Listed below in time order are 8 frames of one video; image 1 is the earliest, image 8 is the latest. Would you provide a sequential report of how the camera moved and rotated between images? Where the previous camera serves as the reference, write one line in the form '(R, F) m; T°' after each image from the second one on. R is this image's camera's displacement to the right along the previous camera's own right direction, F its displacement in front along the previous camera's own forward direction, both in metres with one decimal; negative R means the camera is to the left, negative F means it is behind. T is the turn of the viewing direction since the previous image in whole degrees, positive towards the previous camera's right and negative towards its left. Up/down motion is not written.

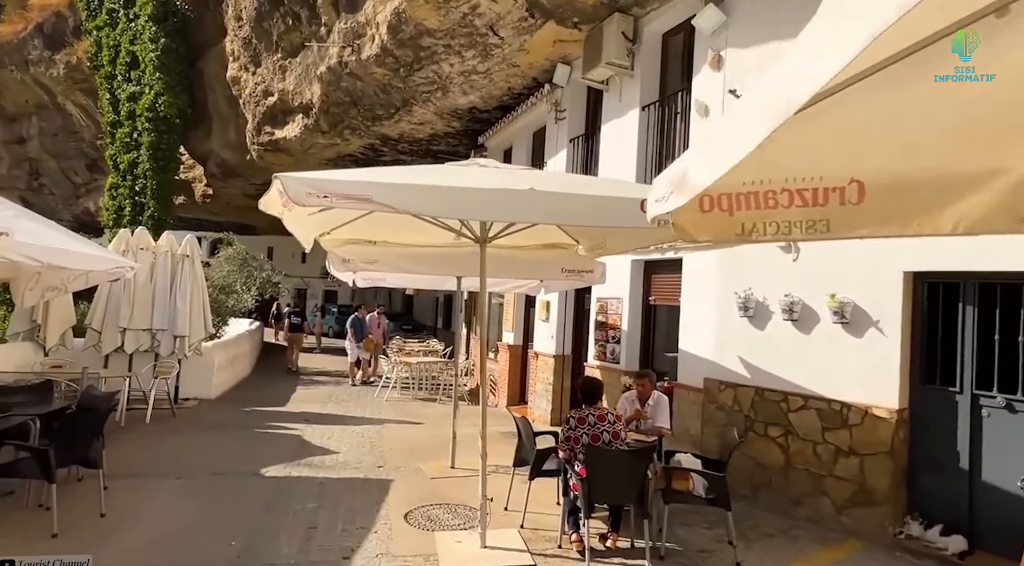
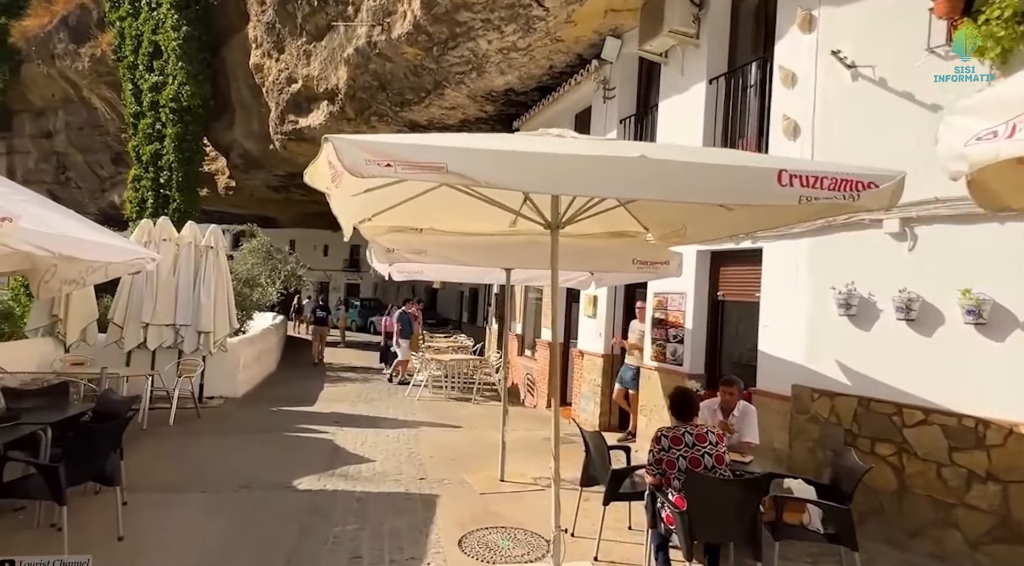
(-0.3, +0.7) m; -2°
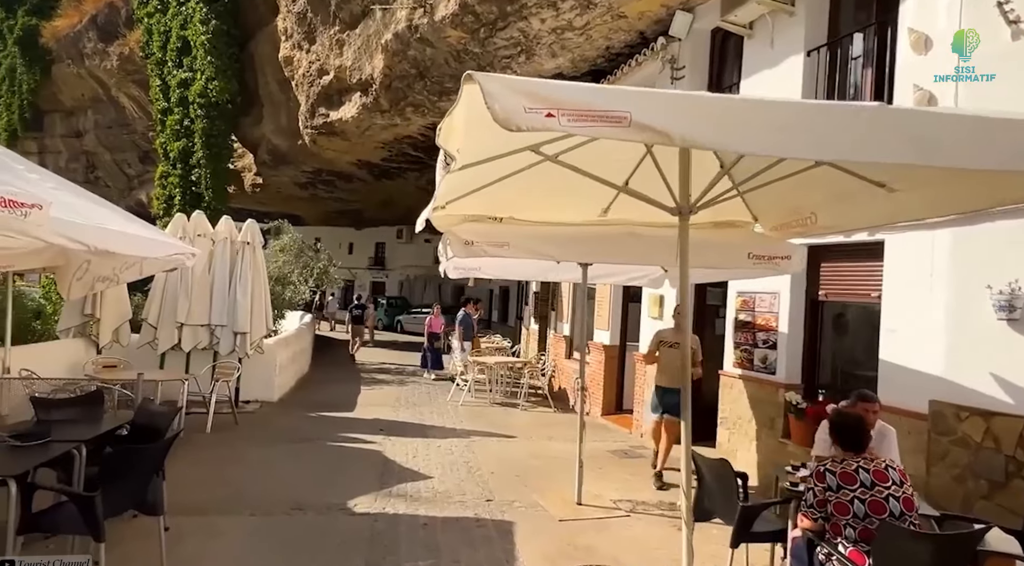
(-0.4, +0.7) m; -2°
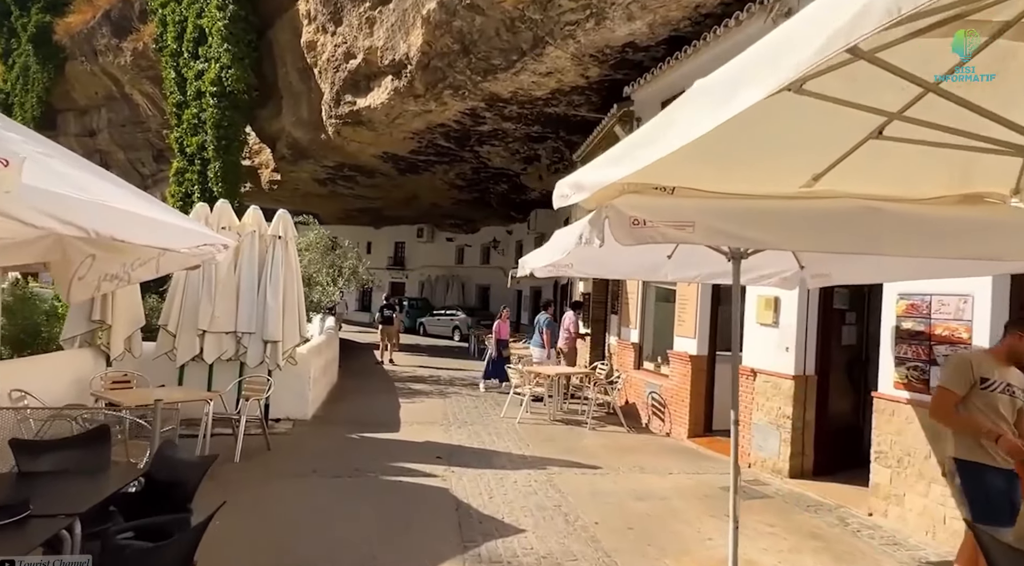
(-0.7, +1.3) m; -1°
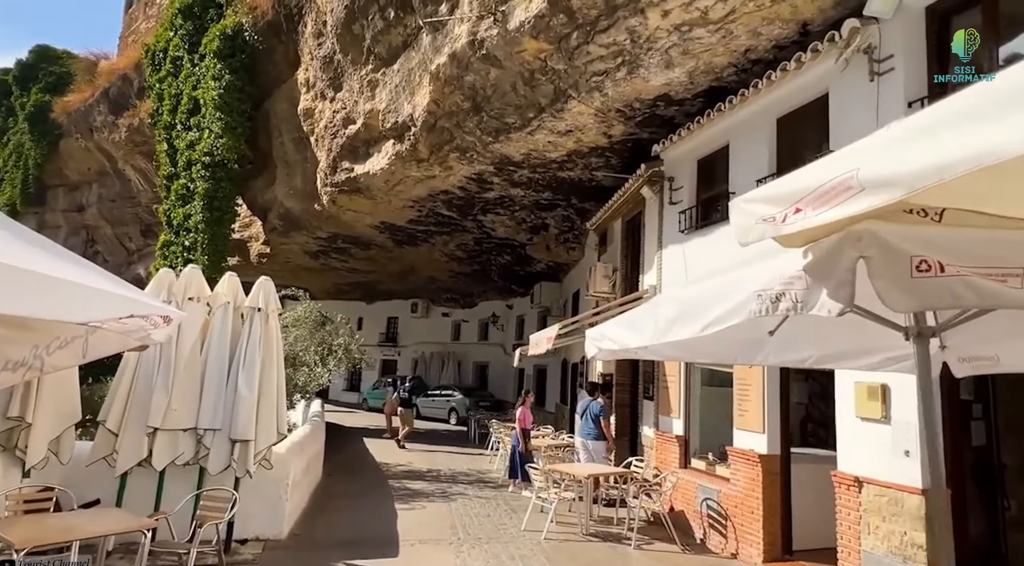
(-0.4, +1.4) m; +1°
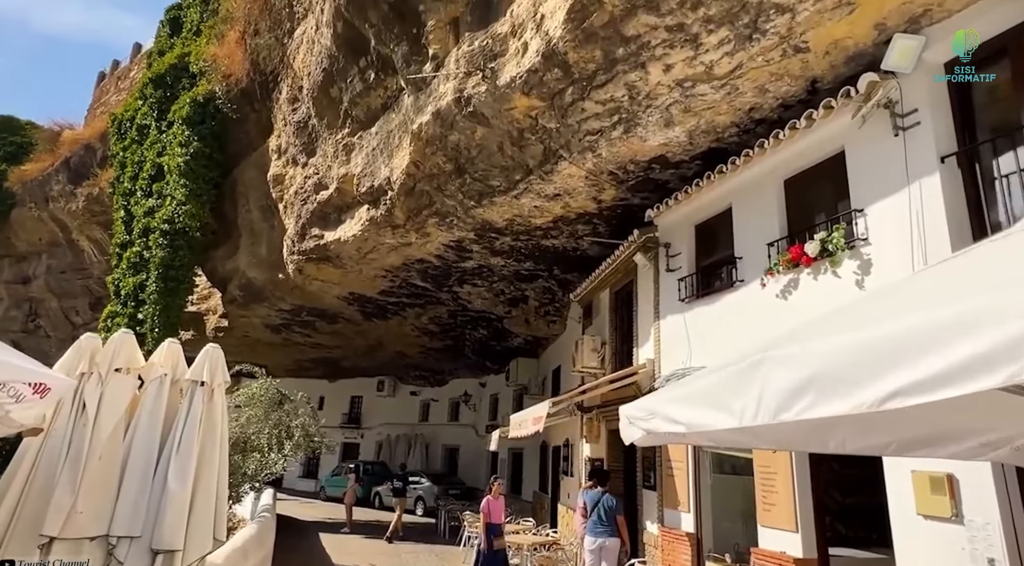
(-0.2, +0.9) m; +3°
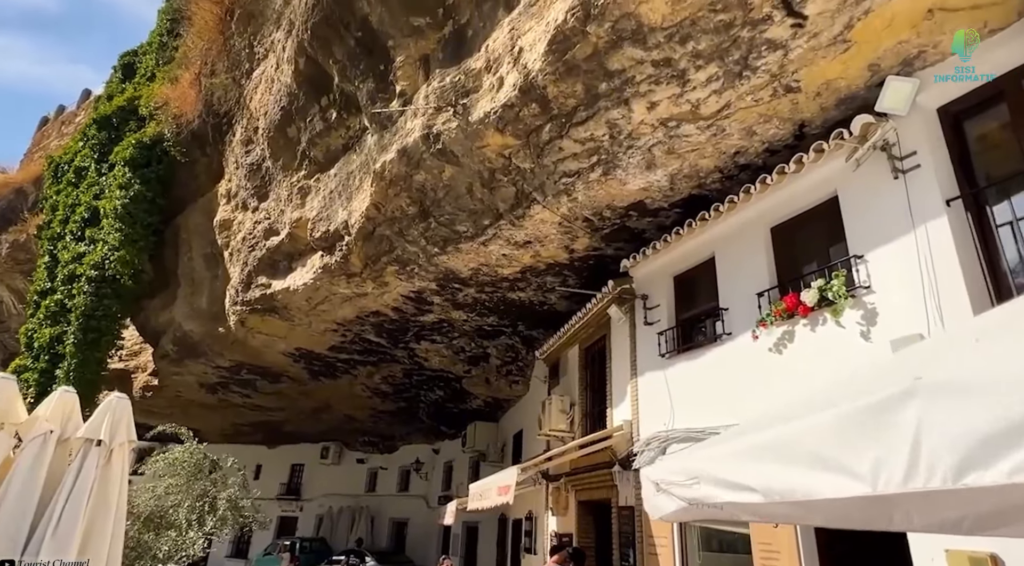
(-0.2, +0.7) m; +4°
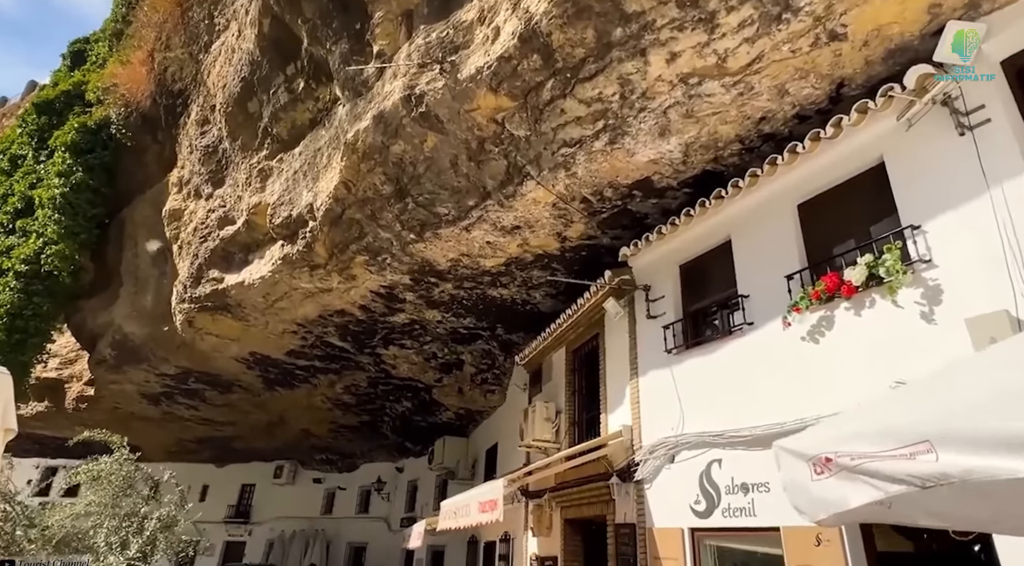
(-0.3, +1.1) m; +3°
